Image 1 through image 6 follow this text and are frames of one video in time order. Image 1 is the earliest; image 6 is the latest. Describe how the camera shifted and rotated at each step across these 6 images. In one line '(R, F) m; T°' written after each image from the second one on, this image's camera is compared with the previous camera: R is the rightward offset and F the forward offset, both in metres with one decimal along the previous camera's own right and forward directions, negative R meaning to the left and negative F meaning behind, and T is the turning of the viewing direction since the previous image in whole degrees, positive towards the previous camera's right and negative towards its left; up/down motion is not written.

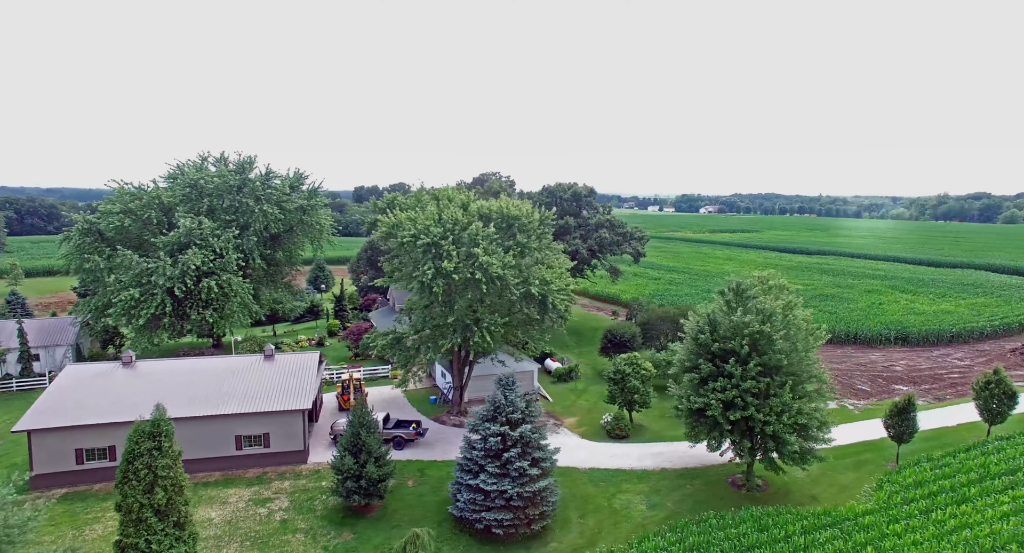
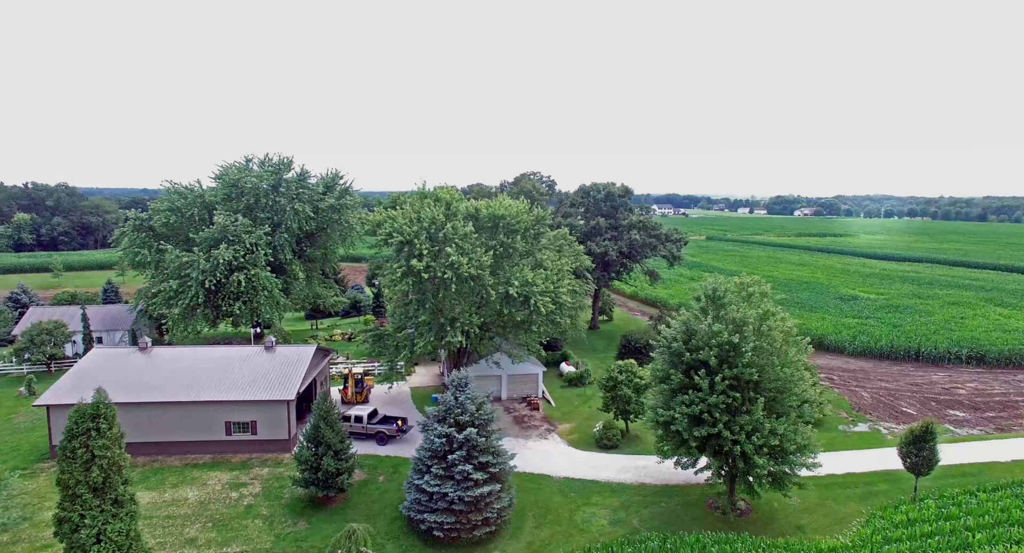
(+4.3, +0.6) m; -9°
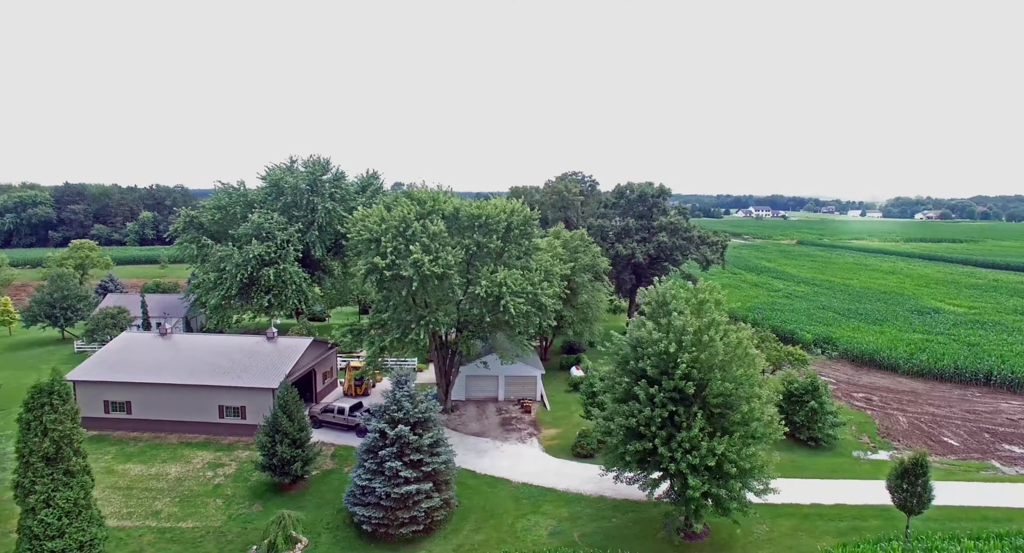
(+5.1, +0.7) m; -10°
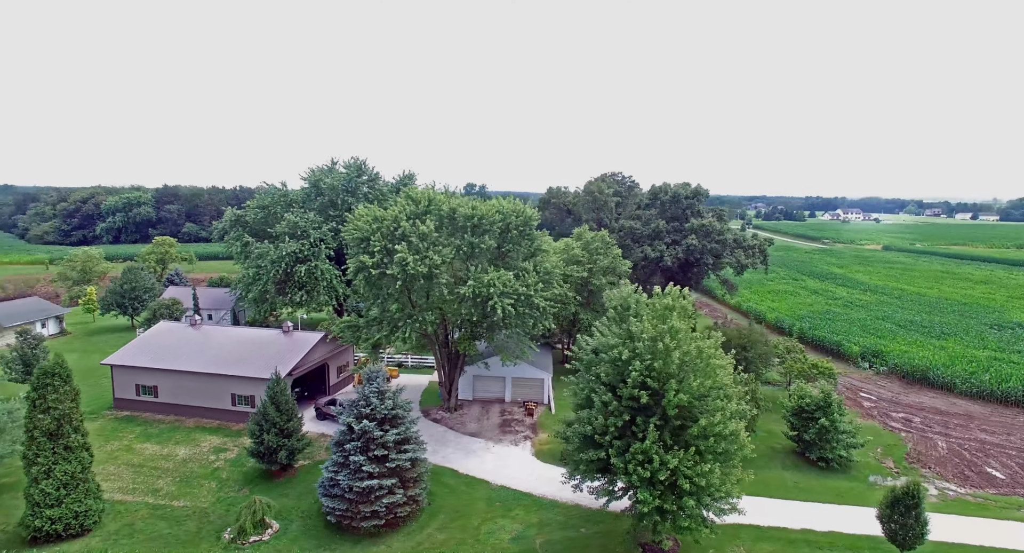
(+3.7, +0.4) m; -8°
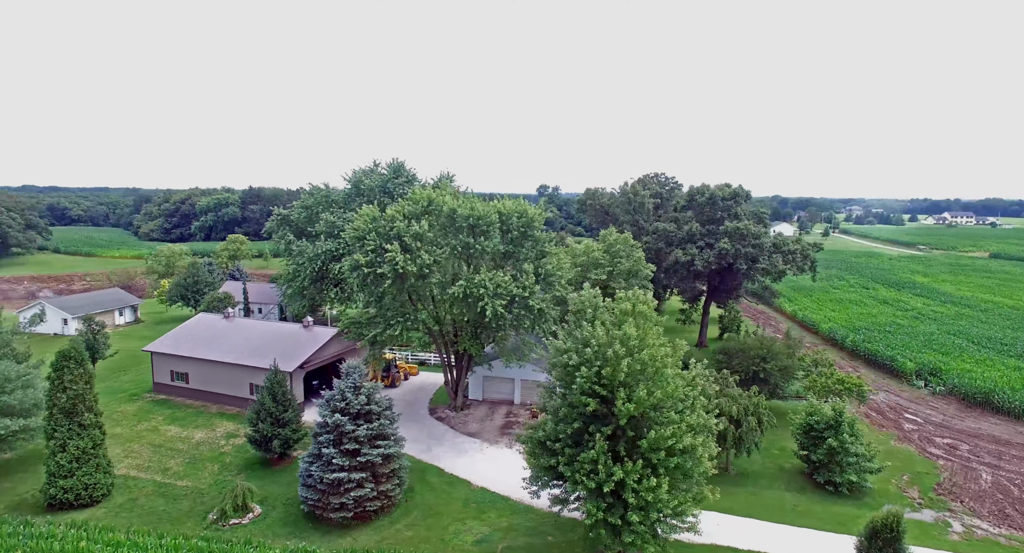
(+3.7, +0.5) m; -8°
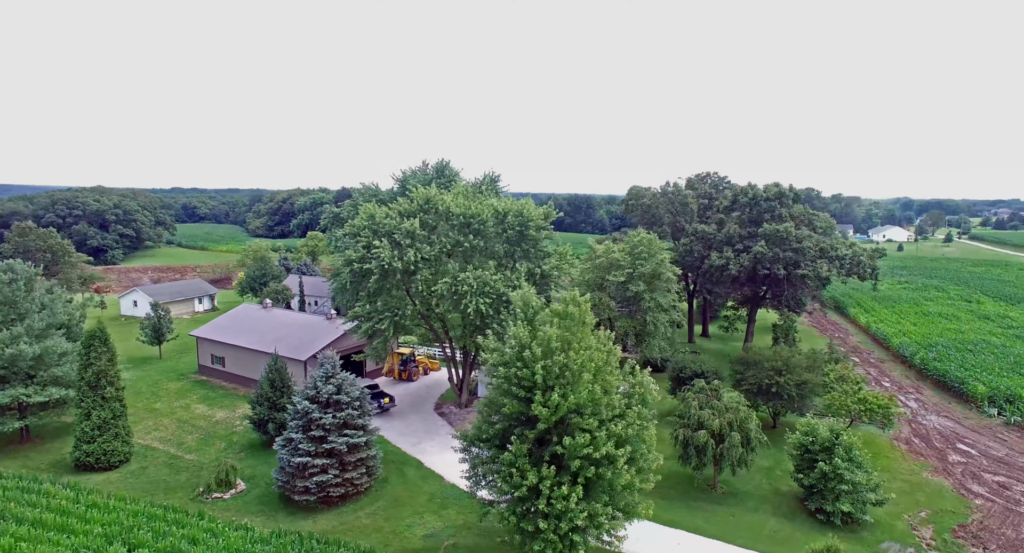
(+4.7, +0.8) m; -10°
